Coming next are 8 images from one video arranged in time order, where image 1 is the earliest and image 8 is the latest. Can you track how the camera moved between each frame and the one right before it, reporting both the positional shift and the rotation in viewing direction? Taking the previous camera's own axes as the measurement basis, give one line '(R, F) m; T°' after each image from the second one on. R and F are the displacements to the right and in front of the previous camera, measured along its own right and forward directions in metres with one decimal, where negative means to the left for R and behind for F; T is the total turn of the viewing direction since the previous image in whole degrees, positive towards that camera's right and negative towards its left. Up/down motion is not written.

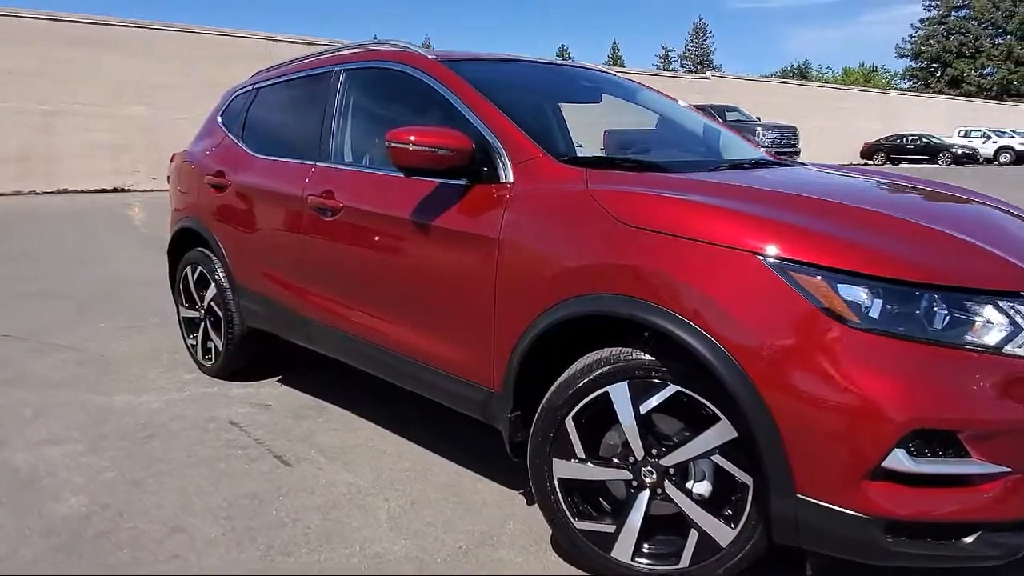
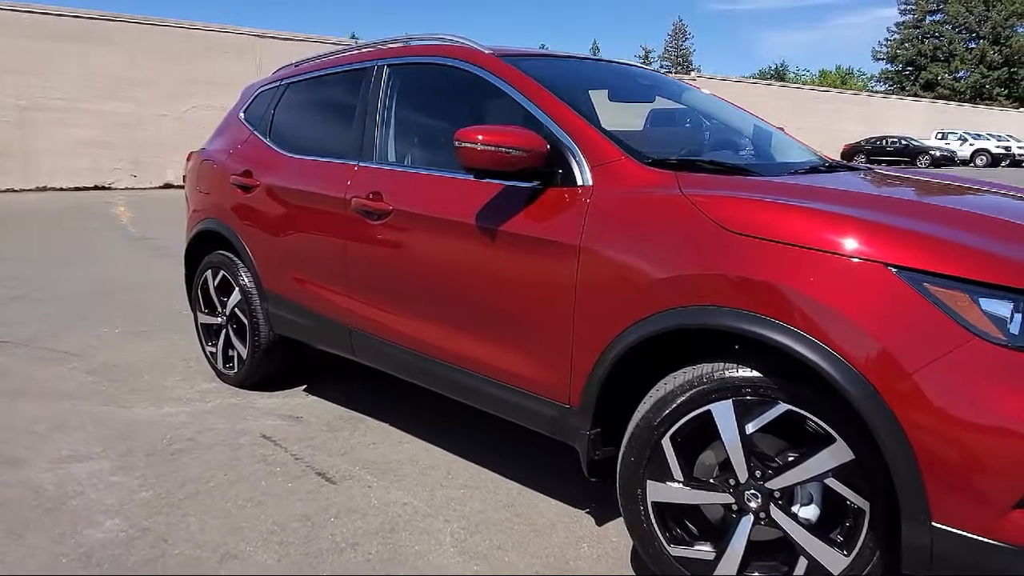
(-0.4, +0.2) m; +2°
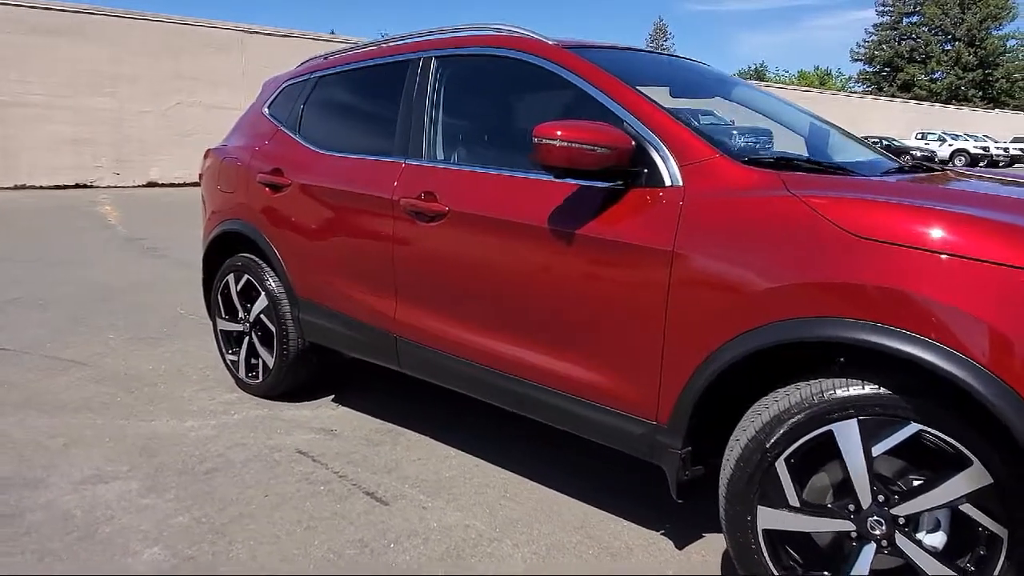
(-0.3, +0.2) m; +2°
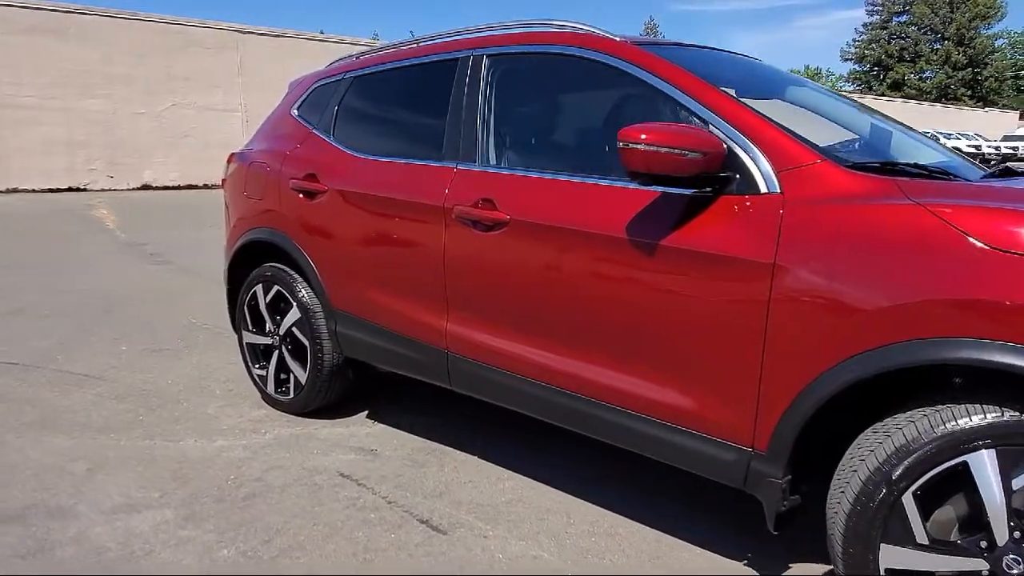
(-0.3, +0.2) m; +1°
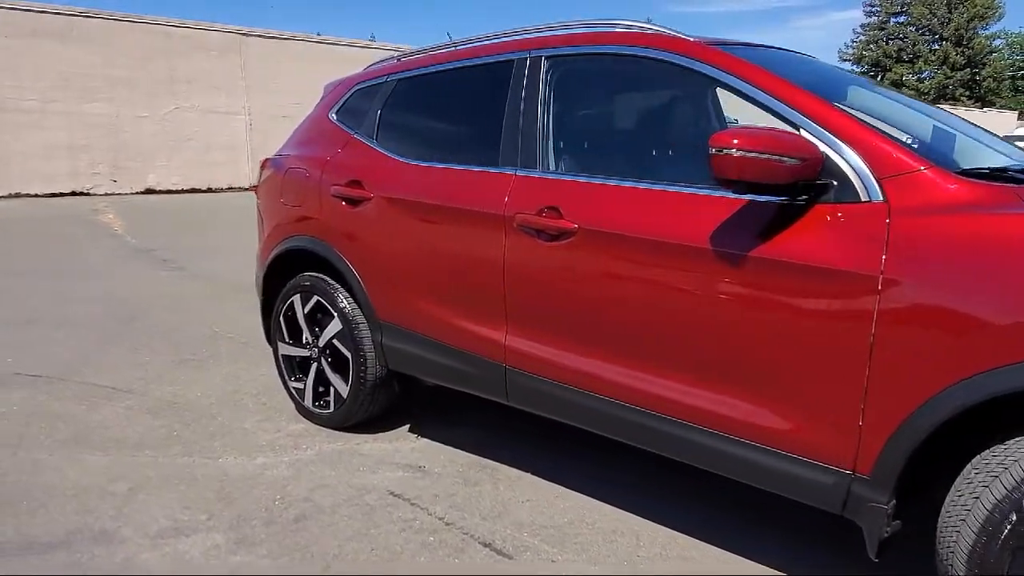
(-0.3, +0.1) m; 0°
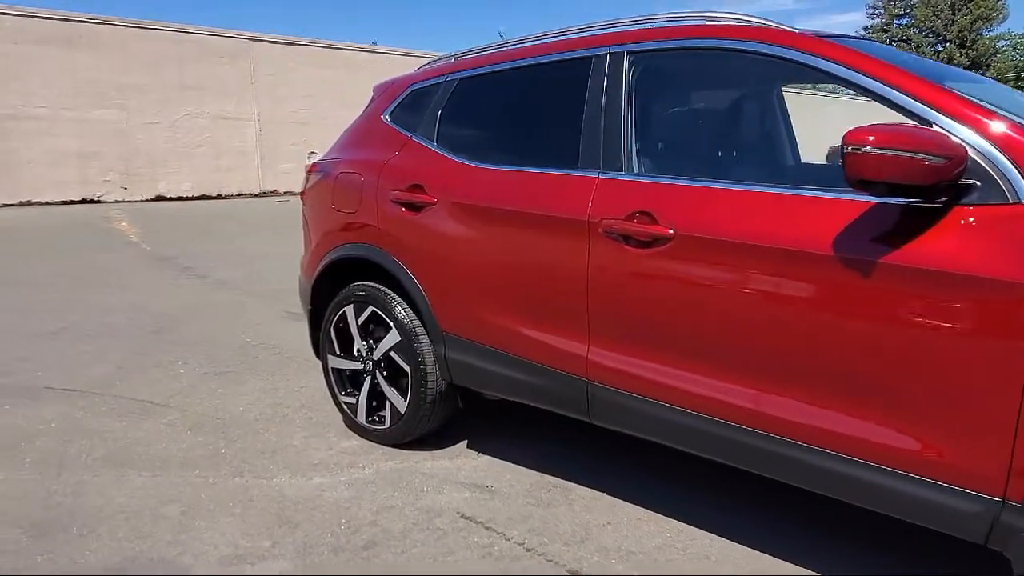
(-0.3, +0.2) m; 0°
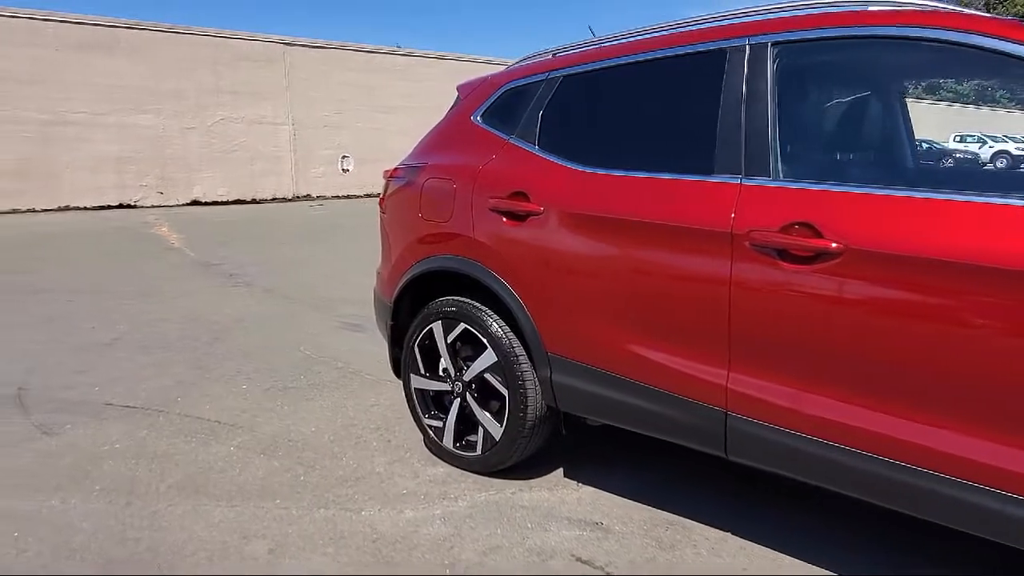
(-0.4, +0.3) m; -2°
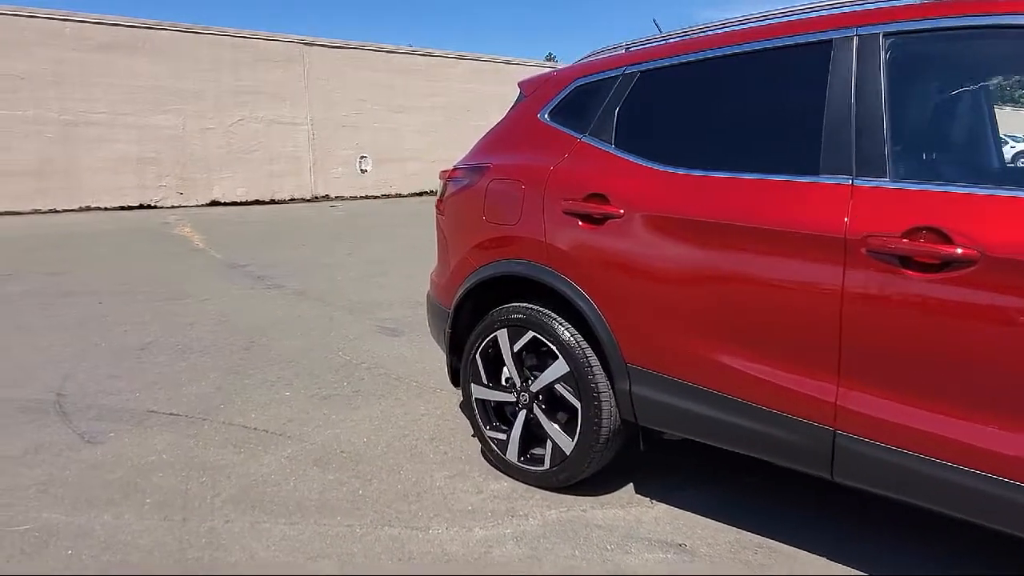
(-0.3, +0.2) m; -1°
